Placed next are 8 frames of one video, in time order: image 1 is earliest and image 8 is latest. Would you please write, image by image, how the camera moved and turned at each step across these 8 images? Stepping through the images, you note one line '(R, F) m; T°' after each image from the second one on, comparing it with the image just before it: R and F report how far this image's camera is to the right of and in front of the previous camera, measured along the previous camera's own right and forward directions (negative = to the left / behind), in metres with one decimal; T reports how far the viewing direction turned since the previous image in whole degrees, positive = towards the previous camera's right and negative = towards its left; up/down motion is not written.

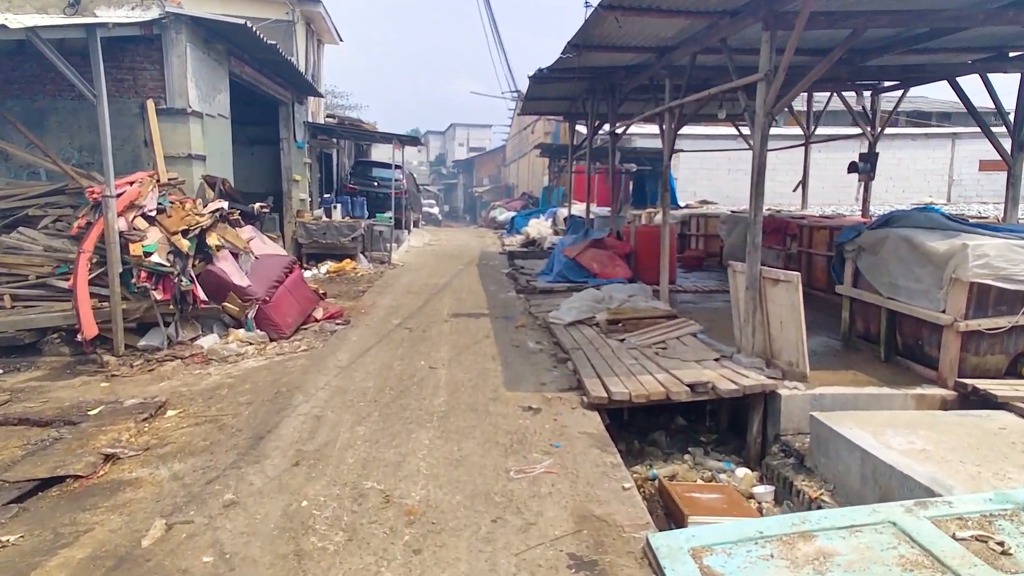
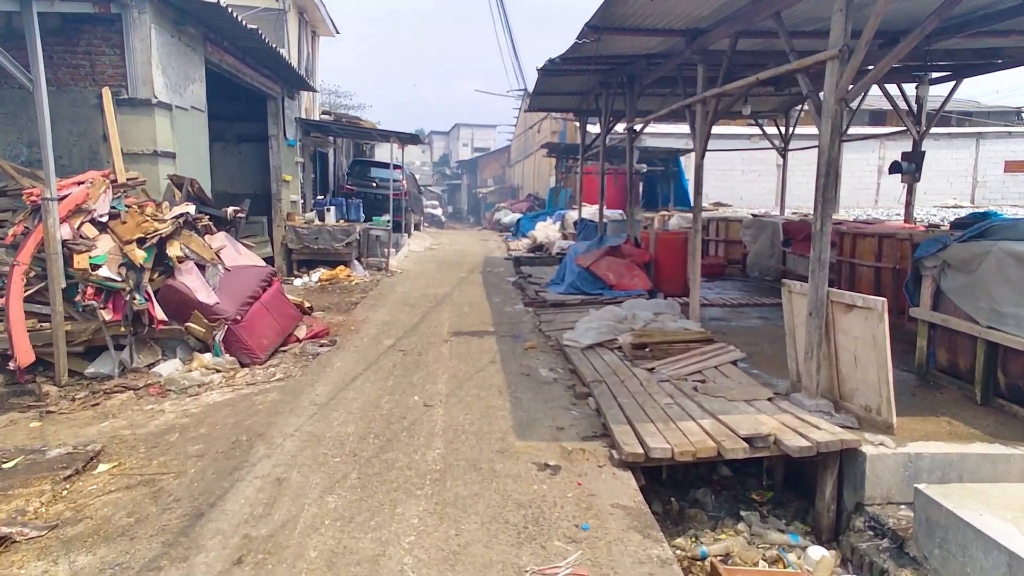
(0.0, +0.9) m; 0°
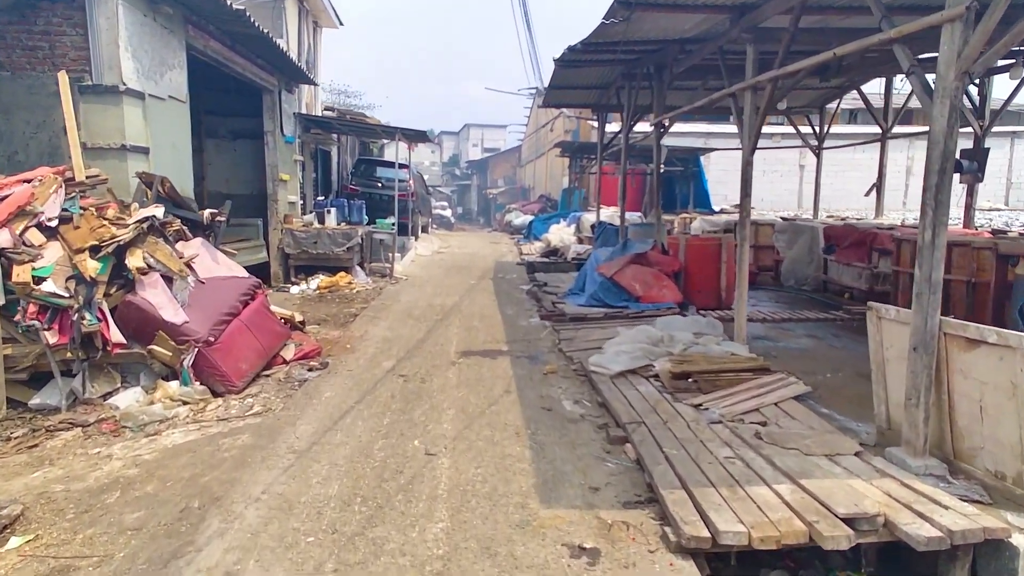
(-0.1, +0.8) m; -1°
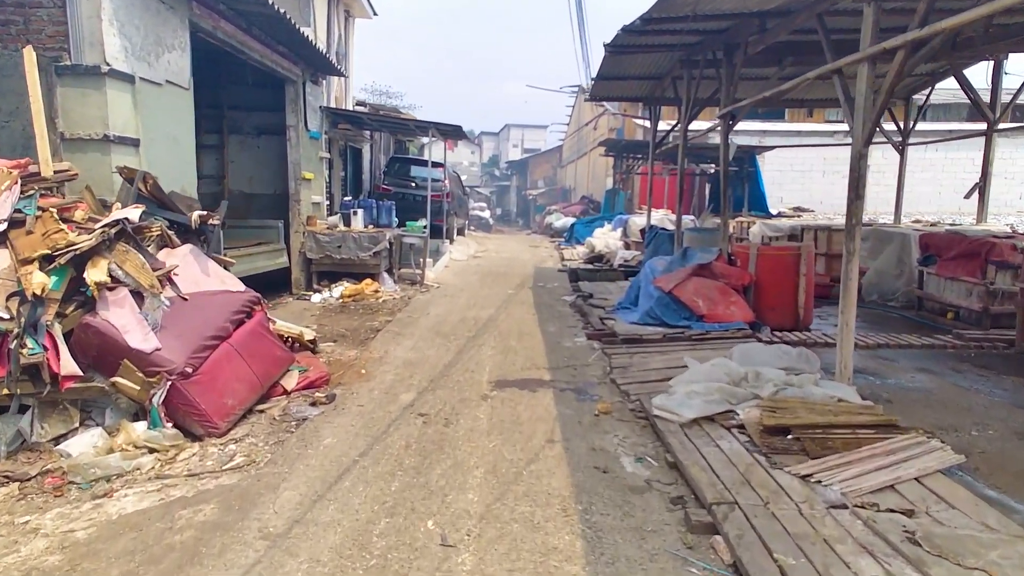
(-0.1, +1.0) m; -4°
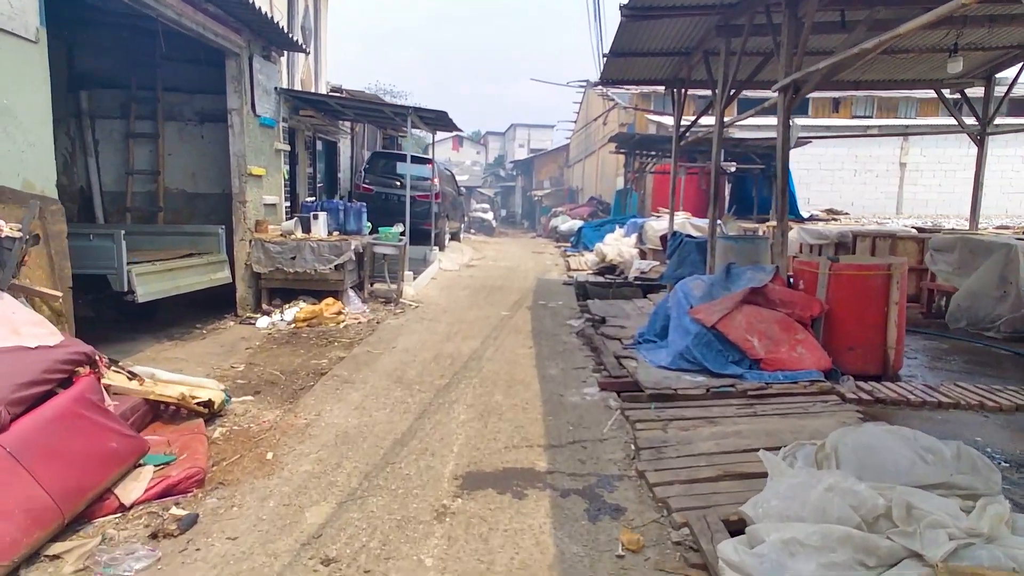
(+0.2, +1.7) m; -1°
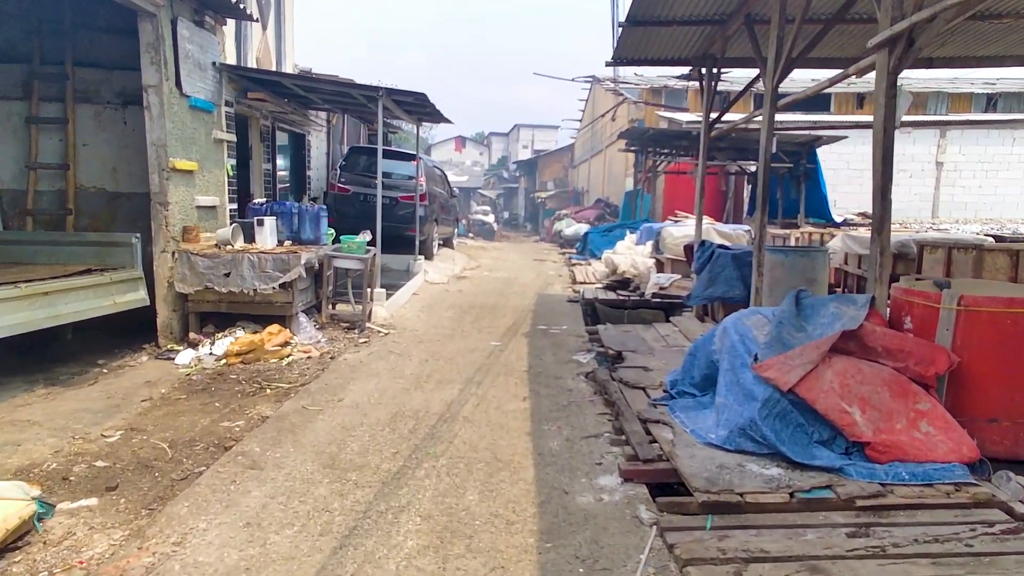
(+0.1, +1.6) m; 0°
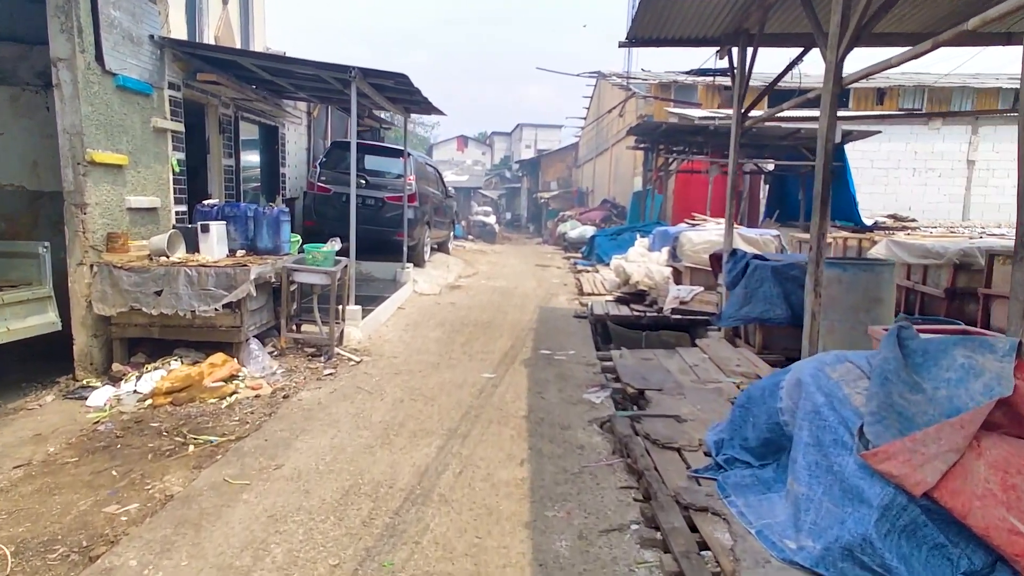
(0.0, +1.1) m; 0°
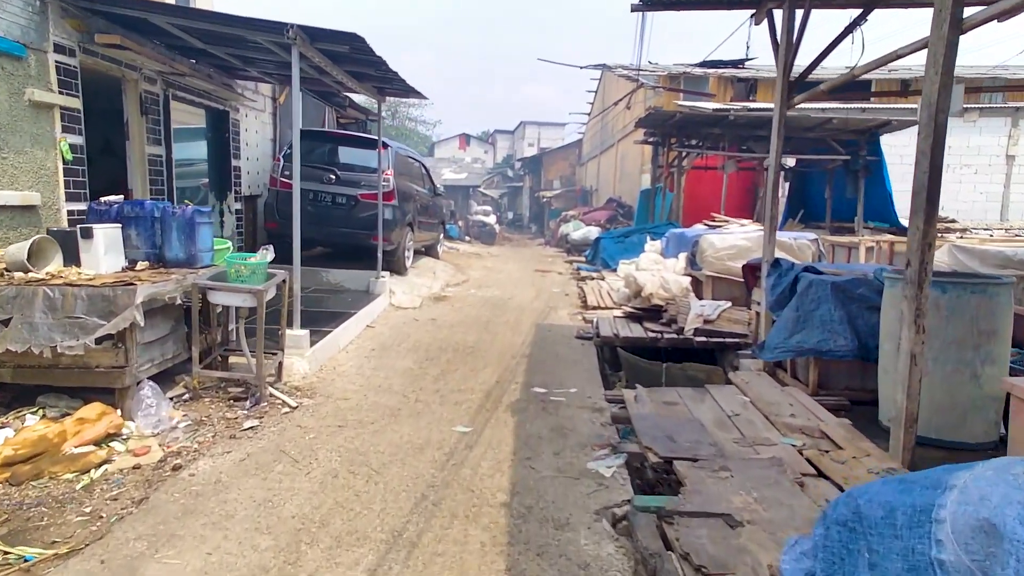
(+0.1, +1.3) m; 0°
